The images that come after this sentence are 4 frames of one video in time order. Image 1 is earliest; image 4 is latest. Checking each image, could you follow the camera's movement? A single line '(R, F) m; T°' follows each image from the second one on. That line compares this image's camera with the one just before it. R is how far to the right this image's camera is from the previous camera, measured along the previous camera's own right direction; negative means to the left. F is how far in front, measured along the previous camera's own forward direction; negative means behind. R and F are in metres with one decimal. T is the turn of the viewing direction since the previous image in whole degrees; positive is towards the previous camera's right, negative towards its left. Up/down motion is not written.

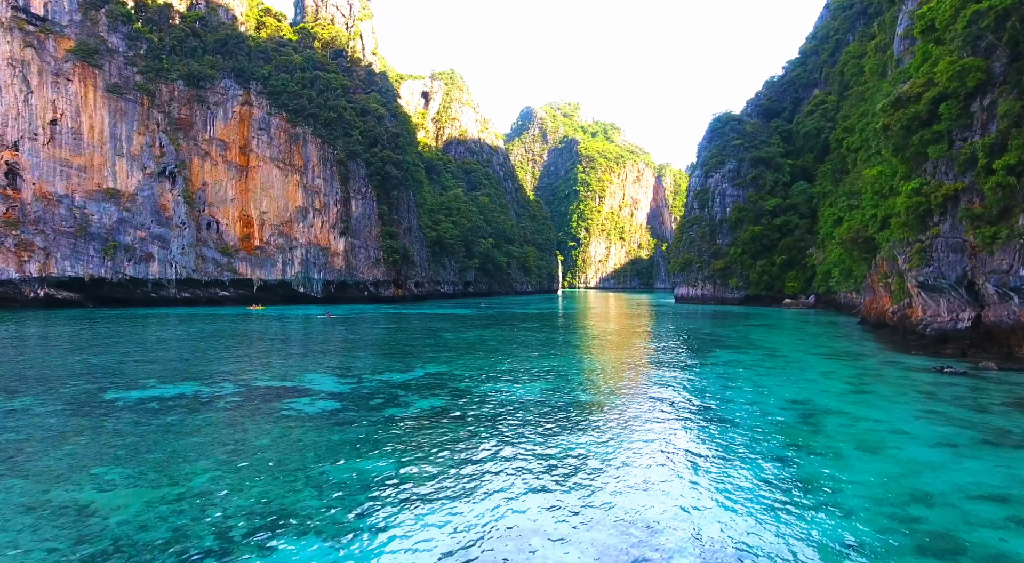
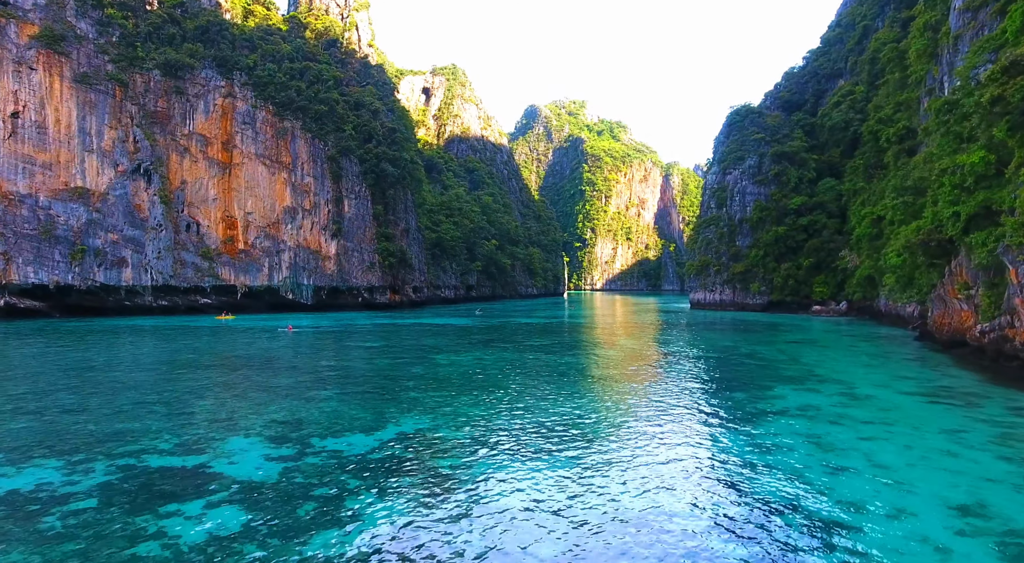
(0.0, +3.1) m; 0°
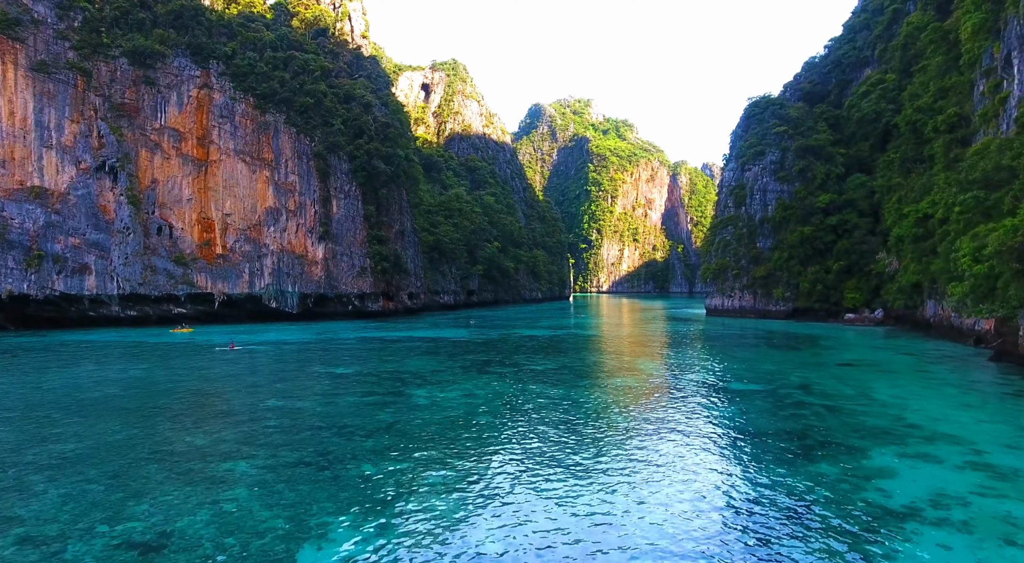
(+0.1, +3.2) m; 0°
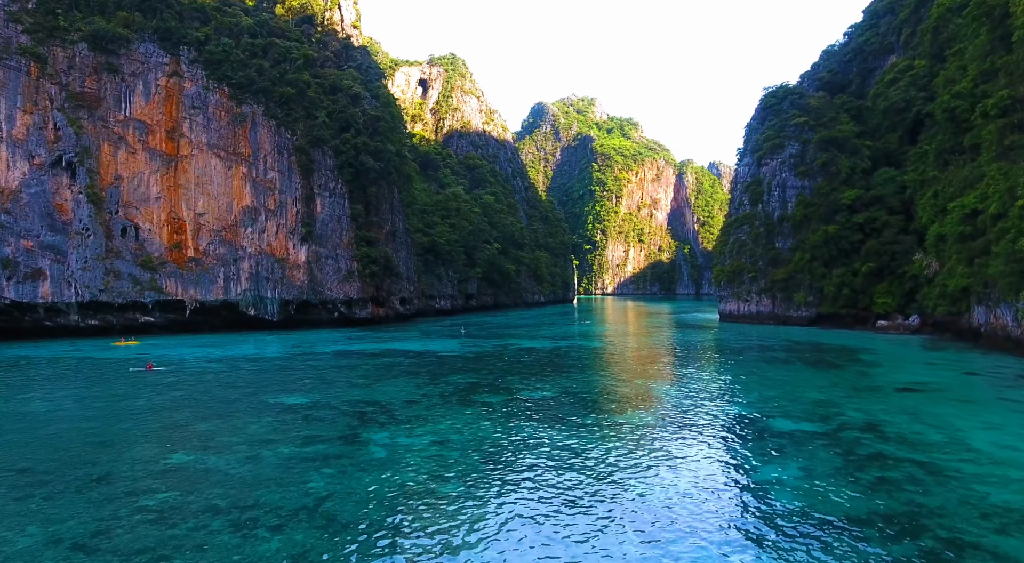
(+0.3, +2.9) m; 0°
